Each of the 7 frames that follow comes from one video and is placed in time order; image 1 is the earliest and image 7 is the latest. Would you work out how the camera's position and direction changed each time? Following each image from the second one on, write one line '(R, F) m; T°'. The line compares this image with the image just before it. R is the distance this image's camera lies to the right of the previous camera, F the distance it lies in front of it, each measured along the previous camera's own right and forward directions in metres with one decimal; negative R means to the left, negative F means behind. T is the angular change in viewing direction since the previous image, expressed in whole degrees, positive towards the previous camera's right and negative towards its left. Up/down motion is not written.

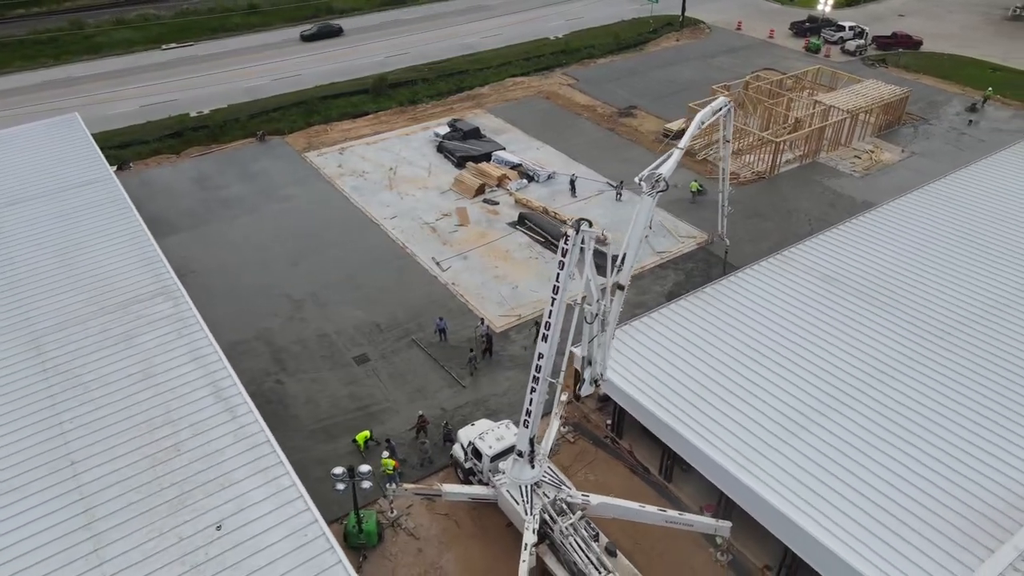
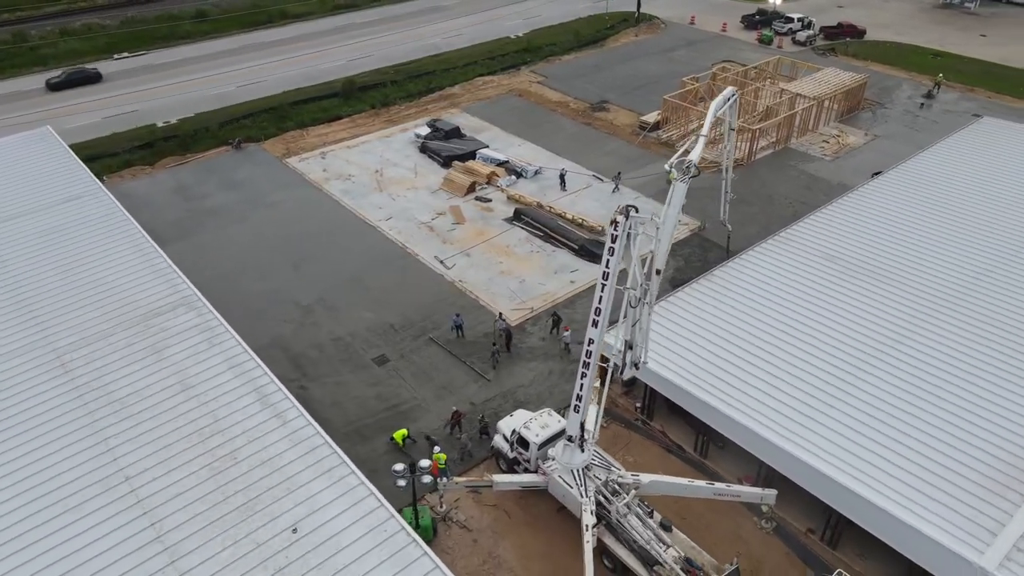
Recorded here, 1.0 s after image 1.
(-2.6, -0.3) m; +4°
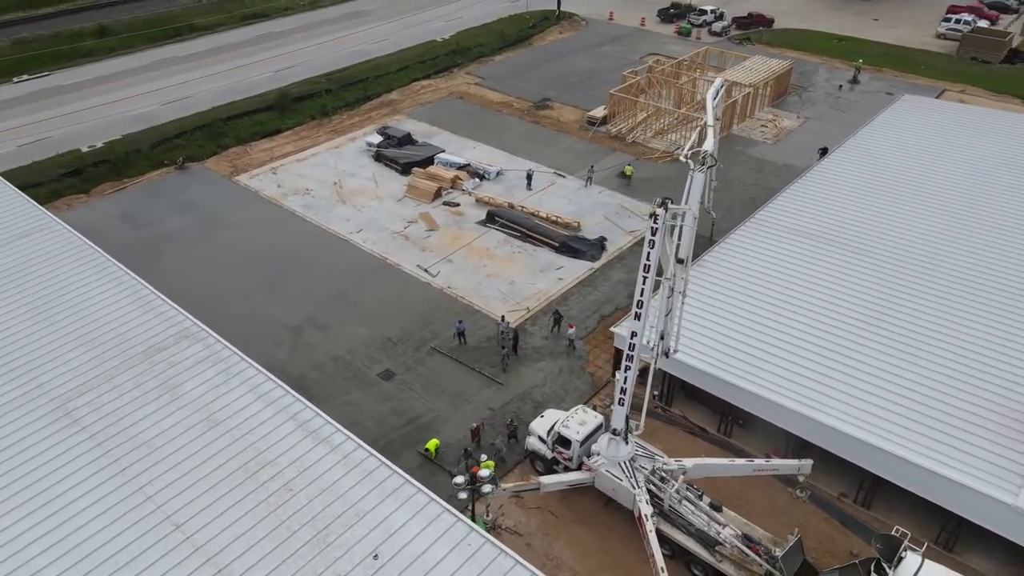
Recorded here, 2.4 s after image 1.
(-3.2, +0.3) m; +7°
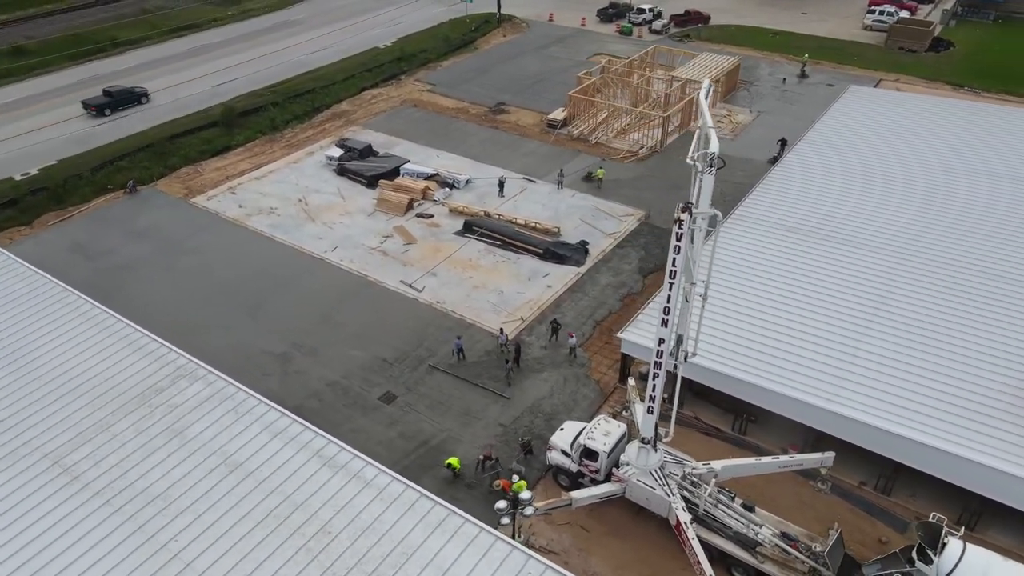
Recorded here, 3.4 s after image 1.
(-2.2, +0.6) m; +5°
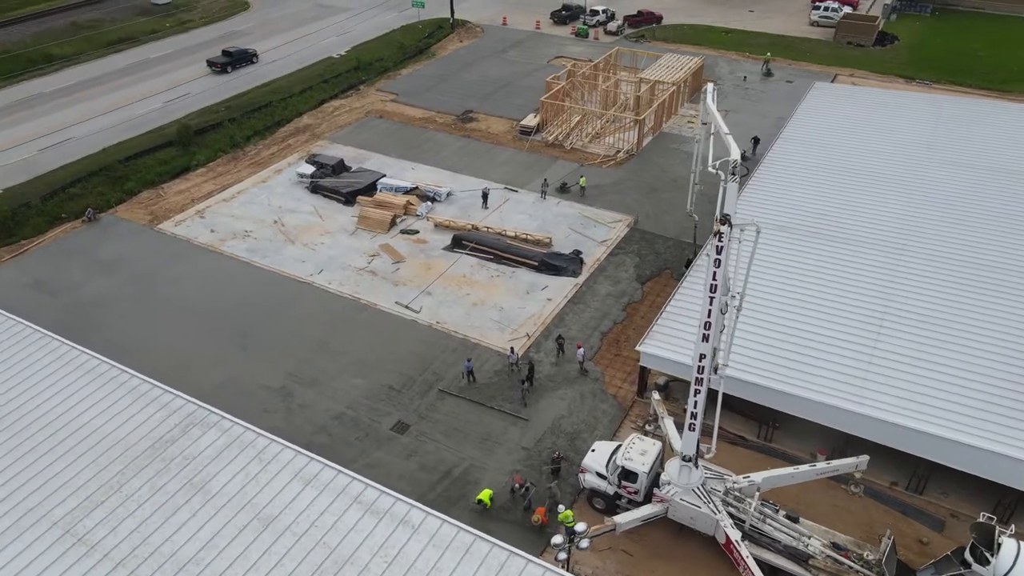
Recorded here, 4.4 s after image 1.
(-2.2, +0.8) m; +5°
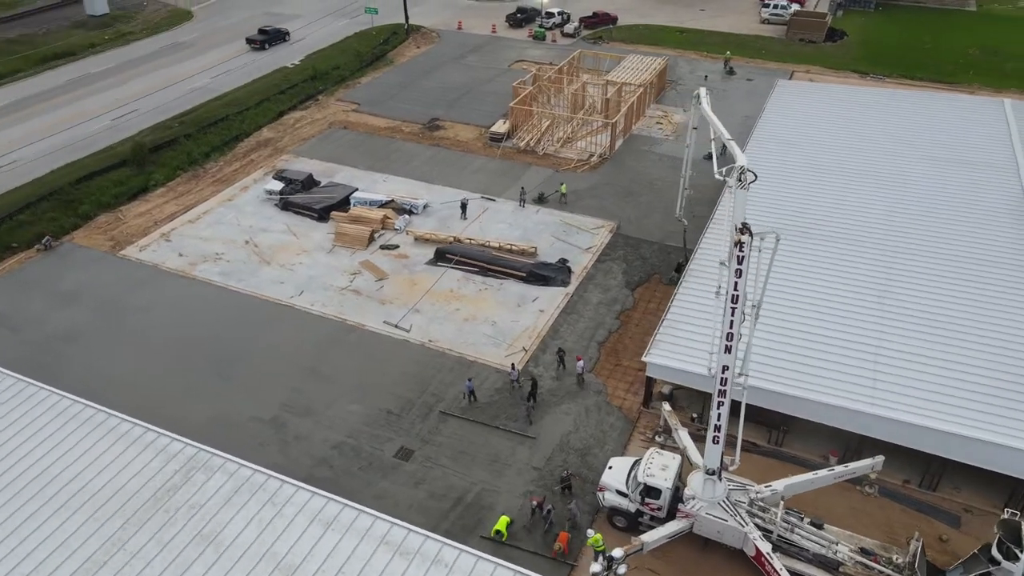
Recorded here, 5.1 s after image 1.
(-1.5, +0.7) m; +4°
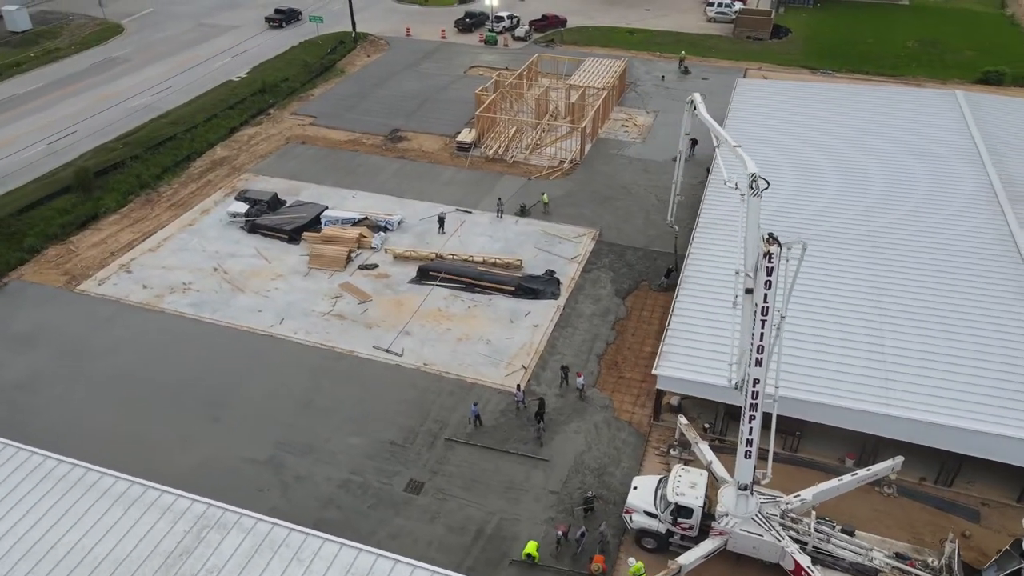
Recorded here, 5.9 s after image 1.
(-1.8, +0.8) m; +5°
